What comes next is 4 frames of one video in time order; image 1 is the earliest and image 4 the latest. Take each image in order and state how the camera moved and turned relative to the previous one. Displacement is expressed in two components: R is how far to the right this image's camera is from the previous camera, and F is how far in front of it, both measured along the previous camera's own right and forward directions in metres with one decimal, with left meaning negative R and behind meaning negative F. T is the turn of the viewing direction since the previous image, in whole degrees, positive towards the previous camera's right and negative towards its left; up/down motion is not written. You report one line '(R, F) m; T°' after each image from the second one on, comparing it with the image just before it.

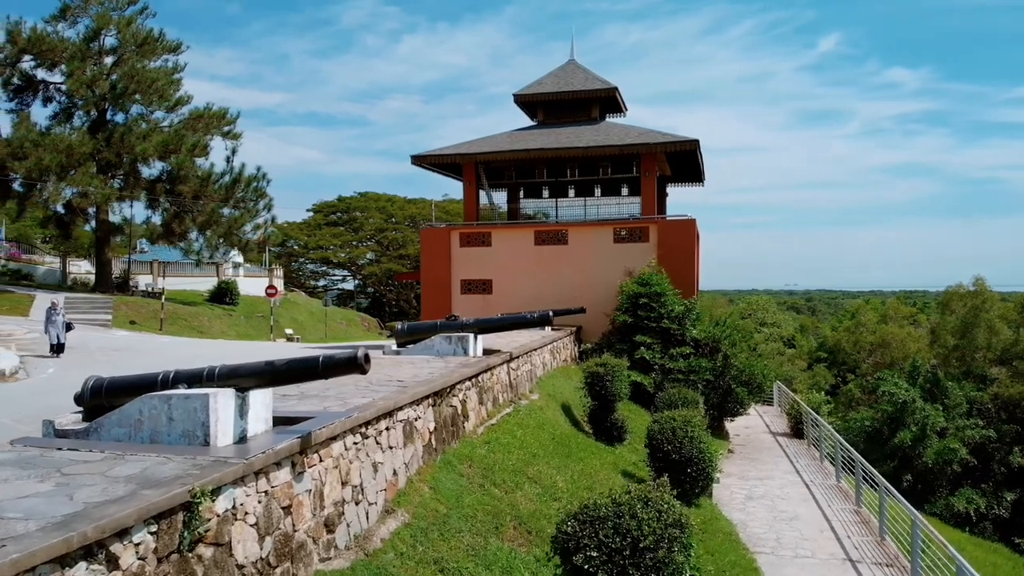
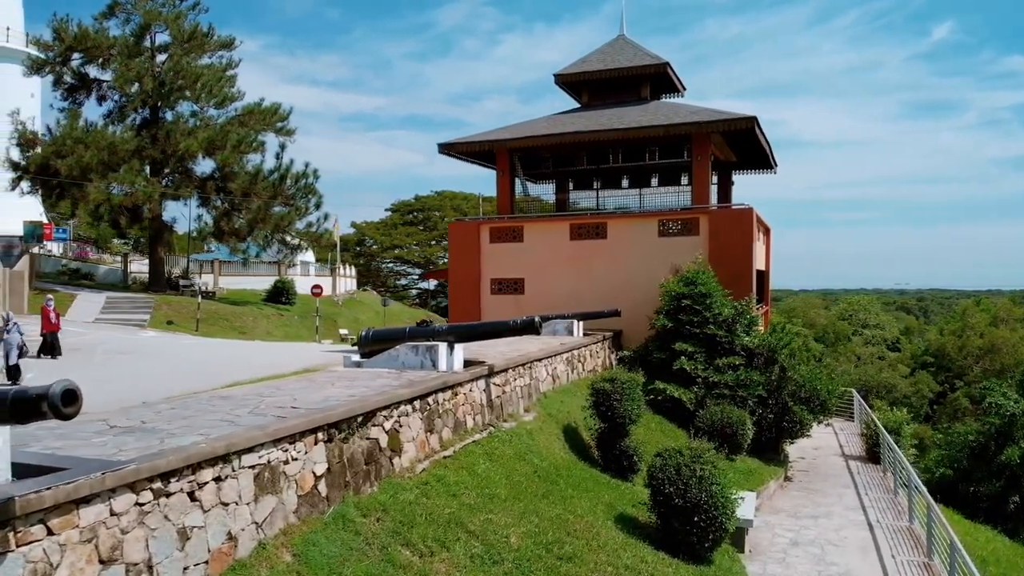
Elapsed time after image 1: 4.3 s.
(+1.3, +1.8) m; -7°
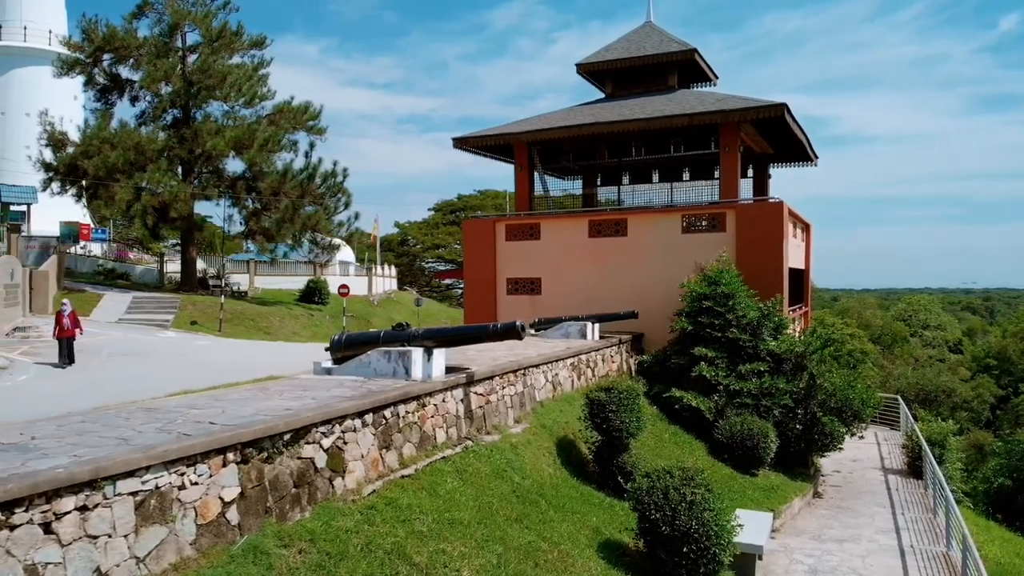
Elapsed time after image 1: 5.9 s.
(+0.7, +0.7) m; -4°
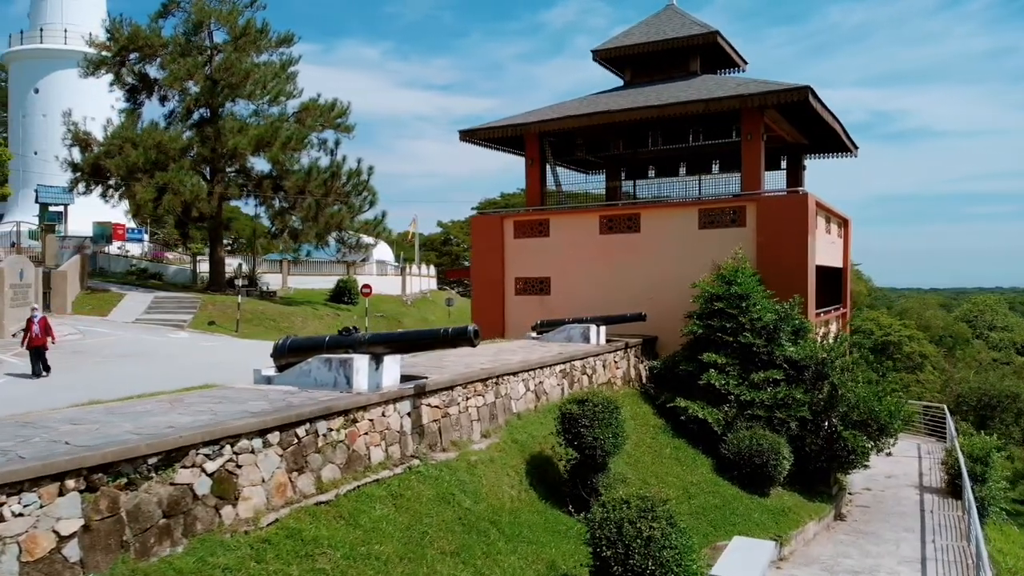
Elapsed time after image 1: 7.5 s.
(+0.9, +0.8) m; -4°
